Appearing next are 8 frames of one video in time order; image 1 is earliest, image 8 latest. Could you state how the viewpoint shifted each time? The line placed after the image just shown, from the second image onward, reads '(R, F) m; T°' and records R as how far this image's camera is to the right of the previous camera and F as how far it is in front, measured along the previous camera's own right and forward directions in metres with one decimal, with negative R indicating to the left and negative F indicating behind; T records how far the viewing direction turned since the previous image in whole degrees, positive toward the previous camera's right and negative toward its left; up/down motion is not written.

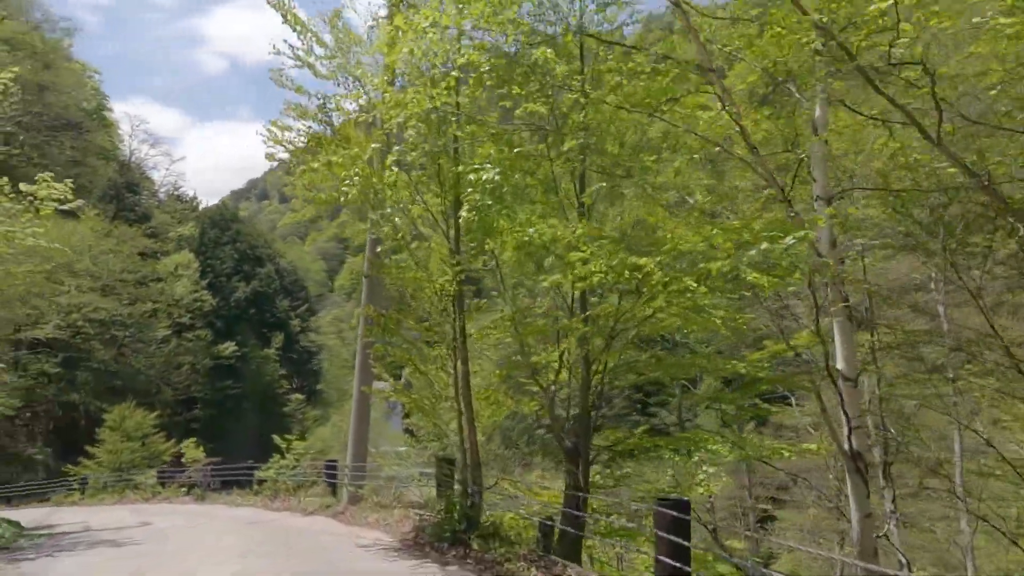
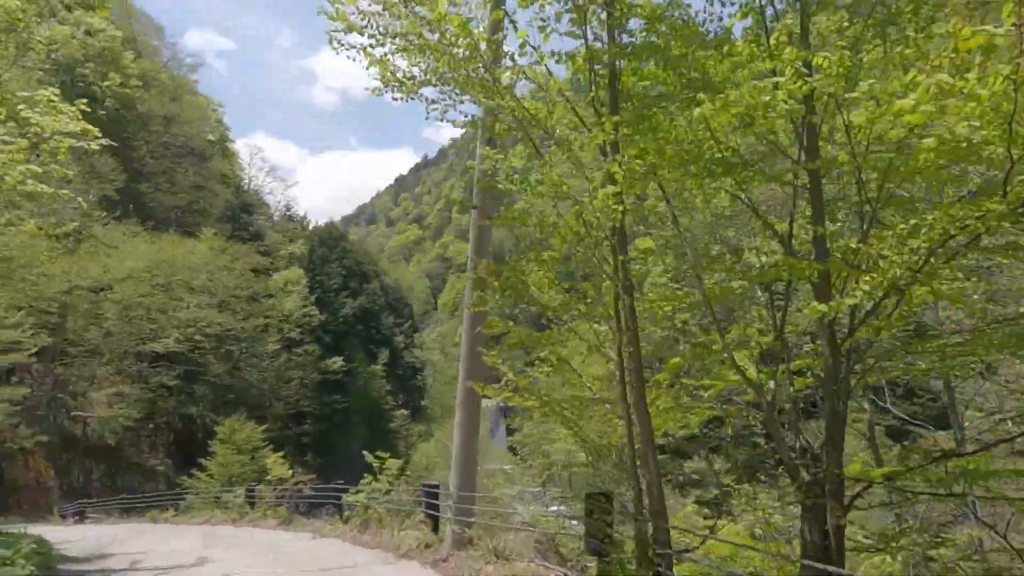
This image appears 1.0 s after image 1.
(-0.4, +1.6) m; -9°
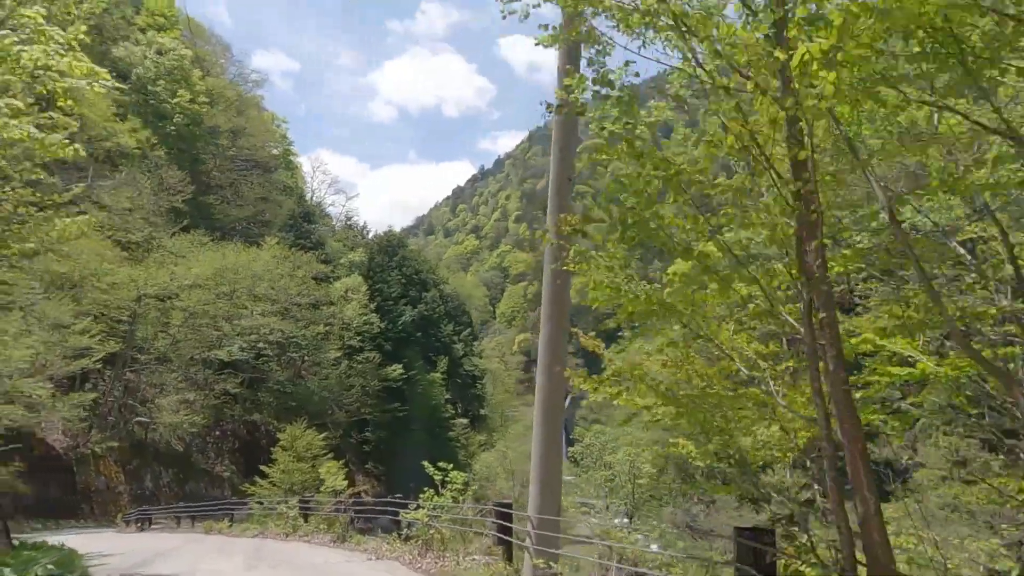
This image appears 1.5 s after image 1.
(-0.2, +0.9) m; -5°
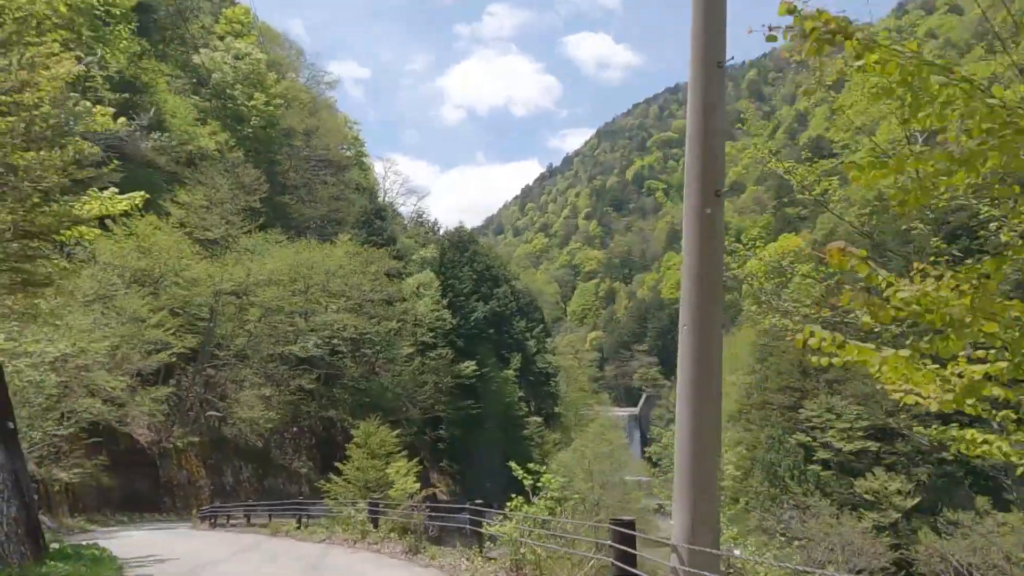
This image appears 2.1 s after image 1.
(-0.3, +1.1) m; -6°
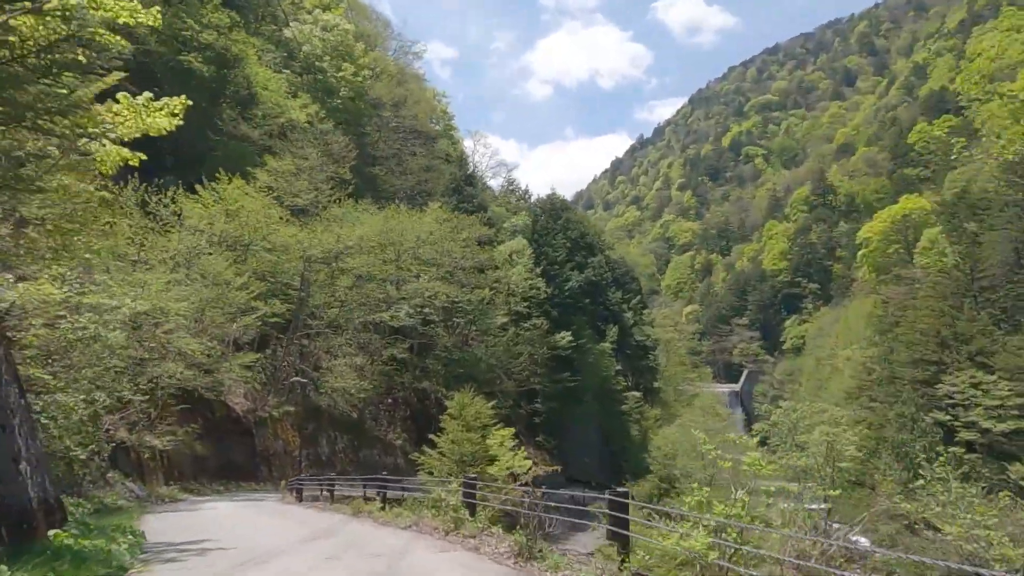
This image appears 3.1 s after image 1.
(-0.4, +1.9) m; -8°
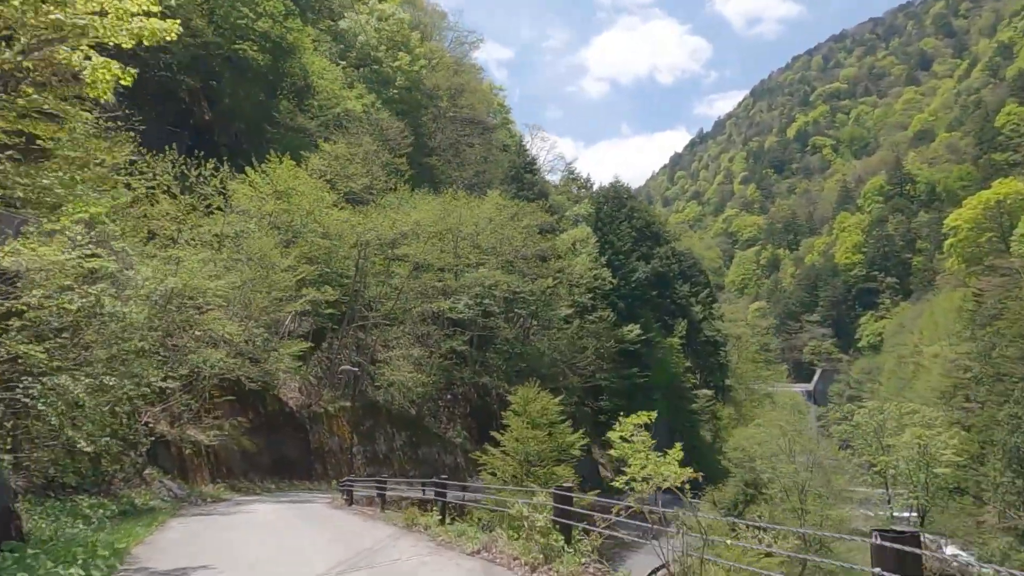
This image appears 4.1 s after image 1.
(-0.3, +1.8) m; -5°
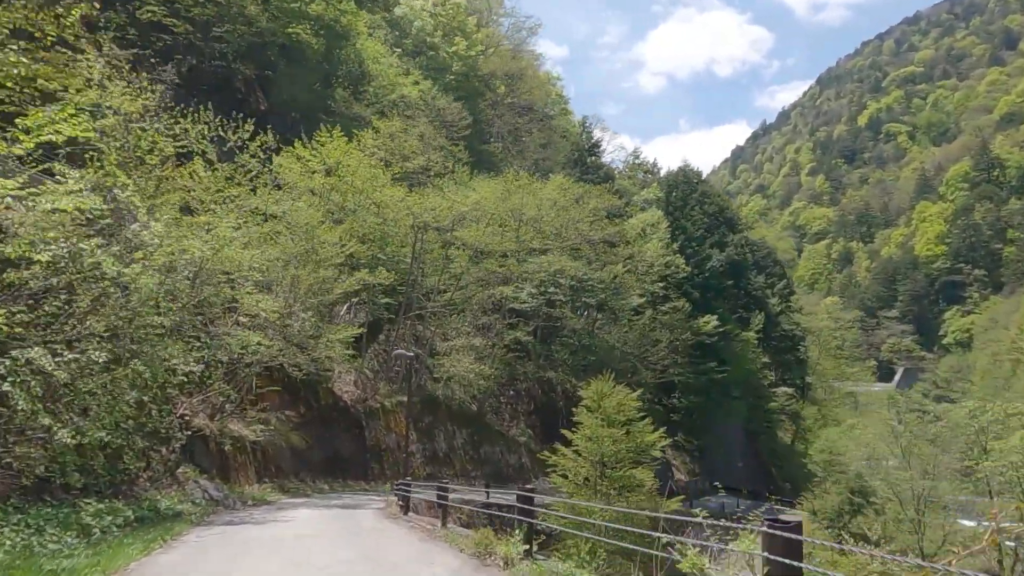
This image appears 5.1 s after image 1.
(-0.4, +2.0) m; -5°
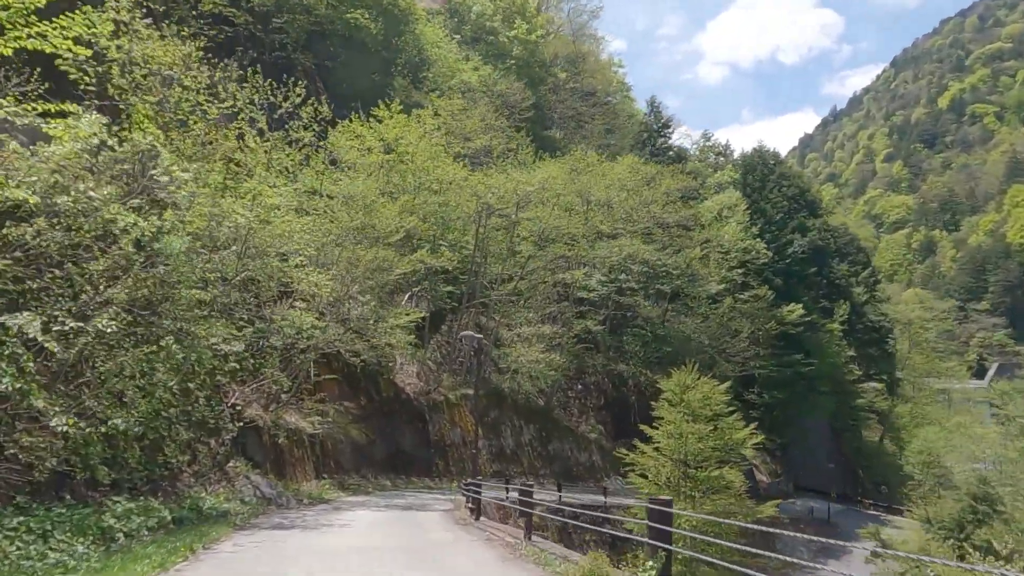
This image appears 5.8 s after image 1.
(-0.3, +1.4) m; -5°
